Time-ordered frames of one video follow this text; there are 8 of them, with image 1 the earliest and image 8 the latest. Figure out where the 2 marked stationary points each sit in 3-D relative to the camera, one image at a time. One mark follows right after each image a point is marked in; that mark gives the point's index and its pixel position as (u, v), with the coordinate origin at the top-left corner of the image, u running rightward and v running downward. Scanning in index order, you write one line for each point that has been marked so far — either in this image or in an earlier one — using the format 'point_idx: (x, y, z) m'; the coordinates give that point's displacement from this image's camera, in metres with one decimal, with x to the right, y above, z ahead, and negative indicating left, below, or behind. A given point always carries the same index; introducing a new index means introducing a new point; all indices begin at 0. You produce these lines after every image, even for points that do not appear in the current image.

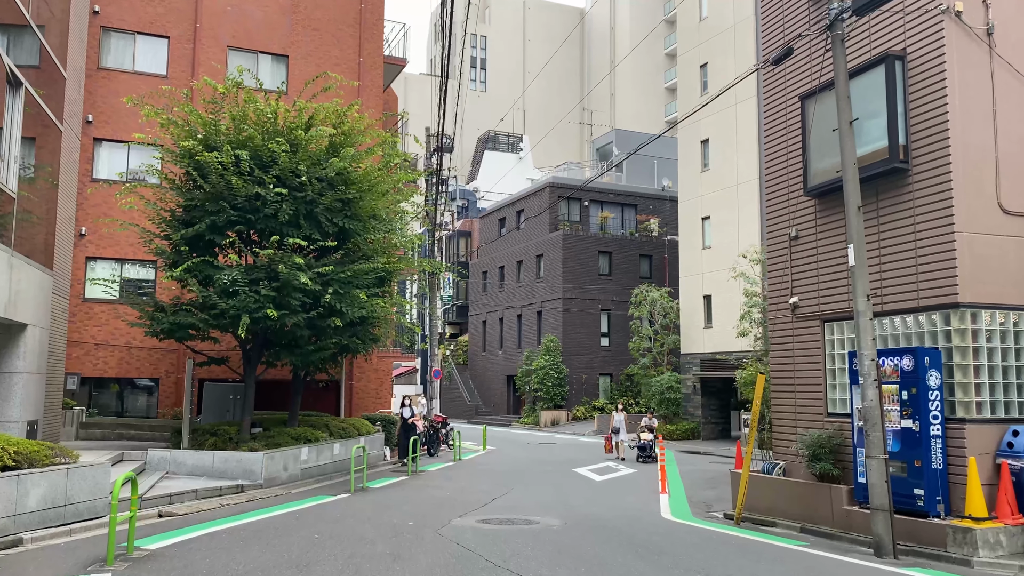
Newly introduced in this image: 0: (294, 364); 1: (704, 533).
0: (-4.6, -1.6, +18.0) m
1: (+2.6, -3.3, +11.5) m
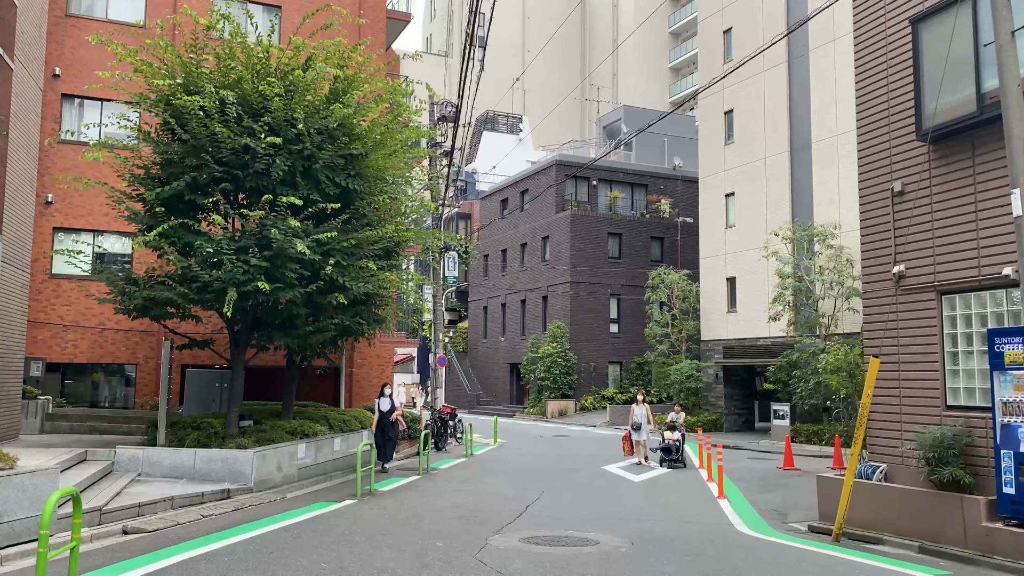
0: (-4.1, -1.1, +15.7) m
1: (+3.2, -2.9, +9.3) m
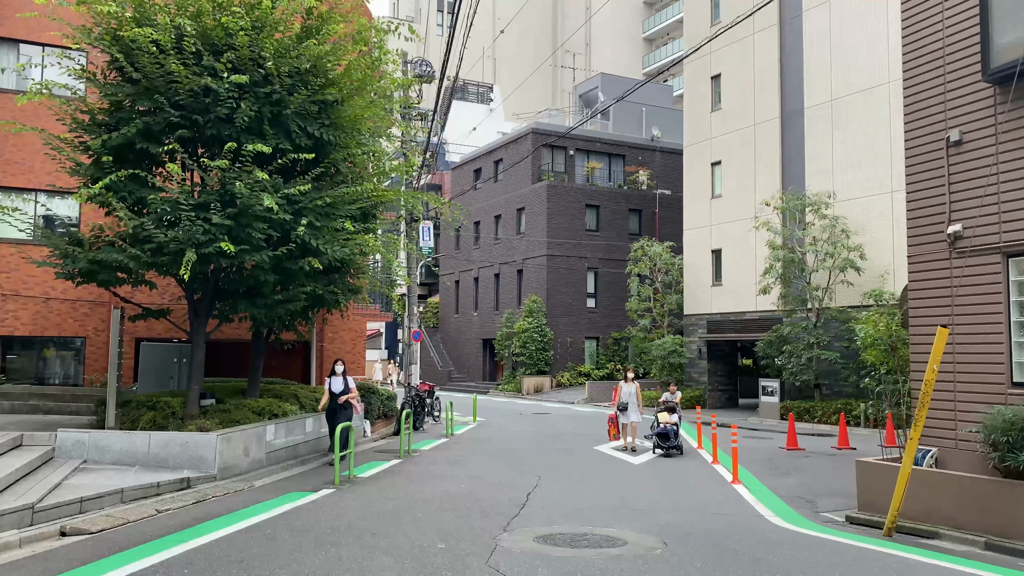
0: (-4.3, -0.5, +14.2) m
1: (+3.3, -2.5, +8.2) m
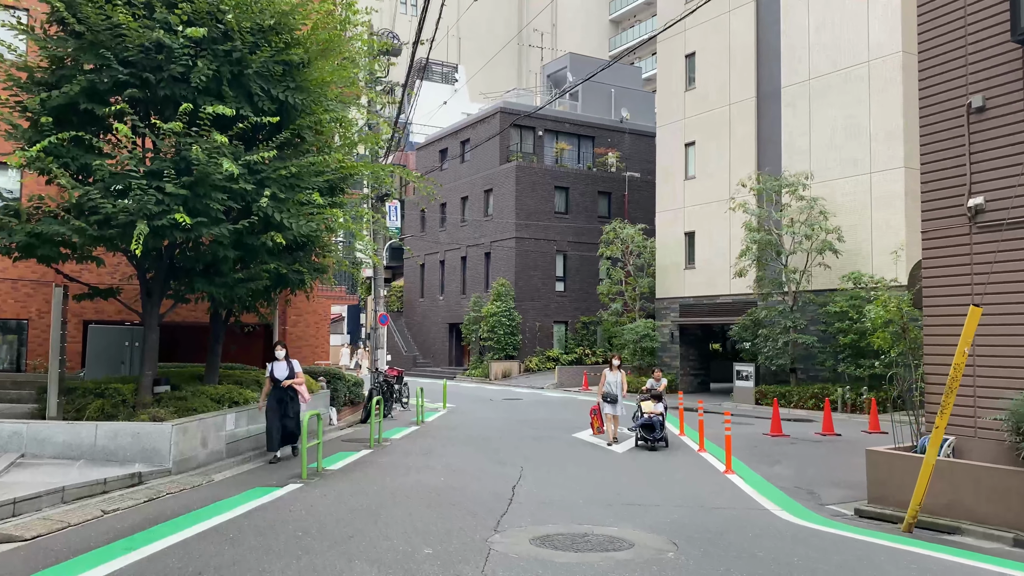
0: (-4.6, -0.2, +13.2) m
1: (+3.2, -2.3, +7.6) m
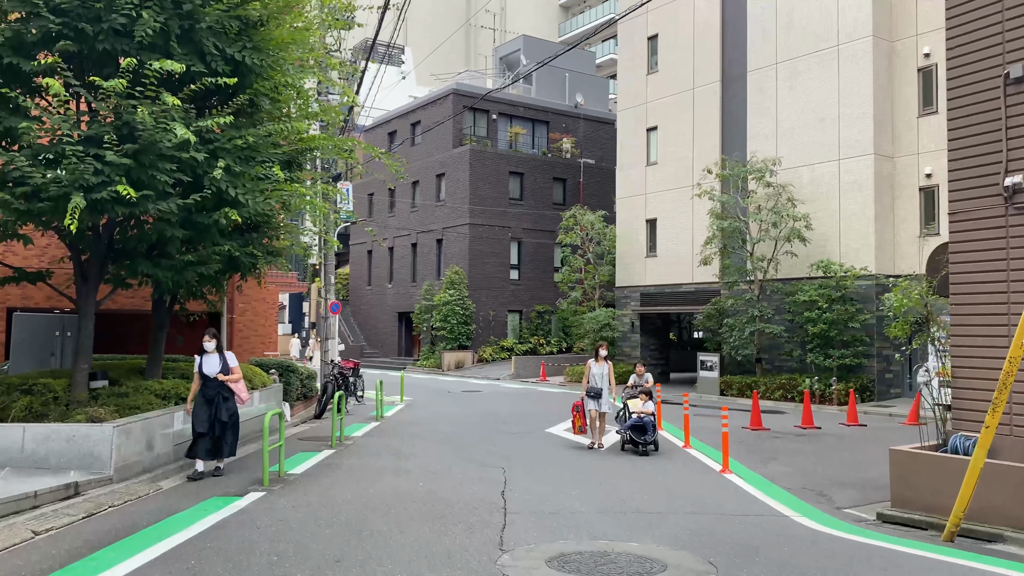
0: (-5.0, 0.0, +11.9) m
1: (+3.2, -2.2, +6.8) m
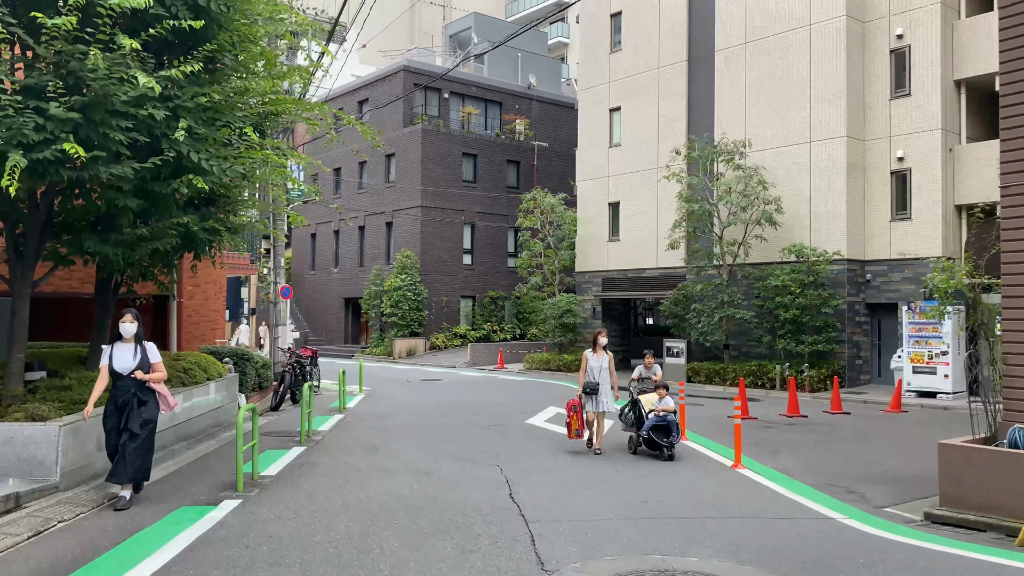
0: (-5.1, +0.3, +10.5) m
1: (+3.5, -2.0, +6.1) m
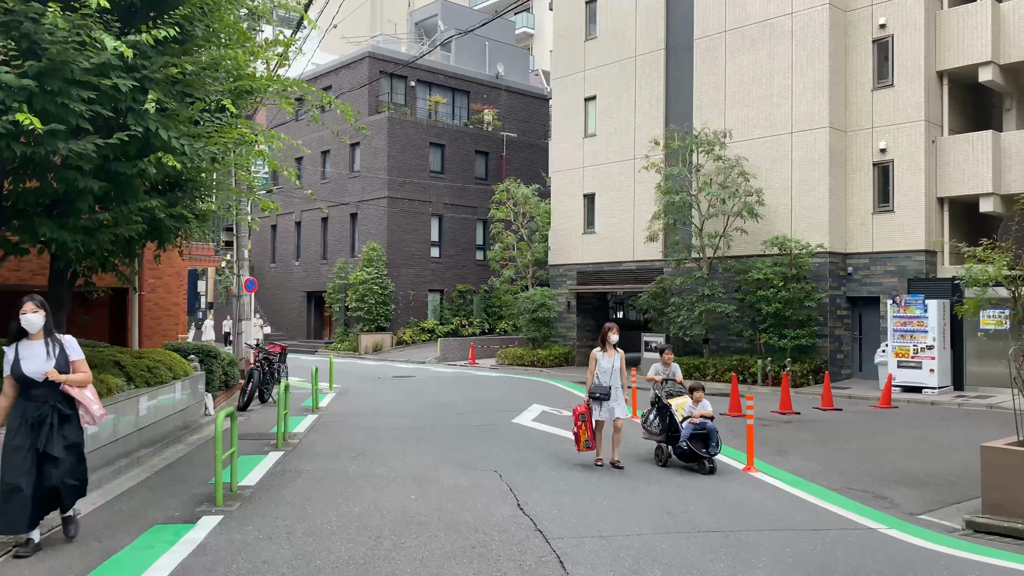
0: (-5.1, +0.4, +9.5) m
1: (+3.7, -2.0, +5.6) m
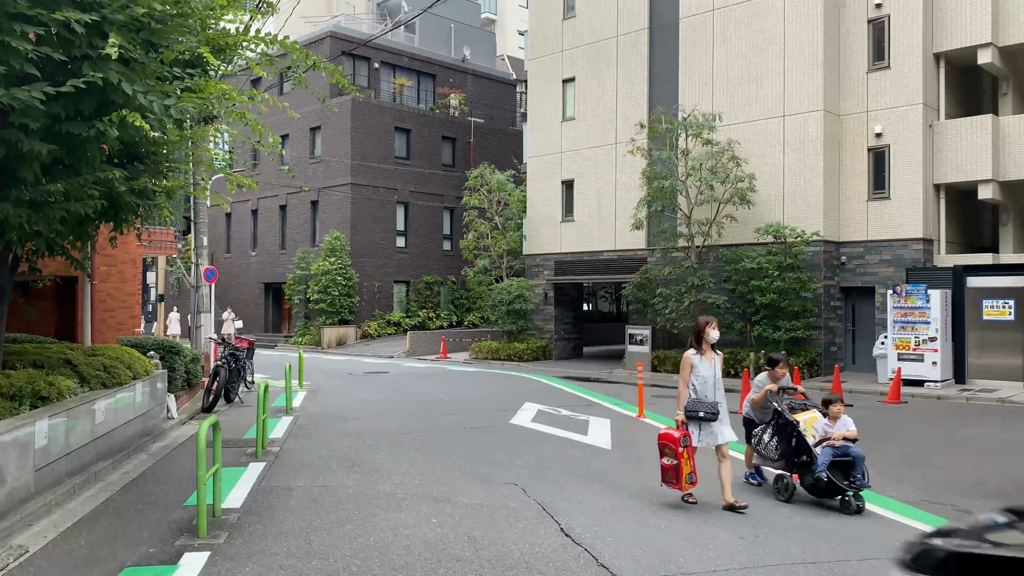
0: (-4.9, +0.5, +8.0) m
1: (+4.1, -1.9, +4.6) m
